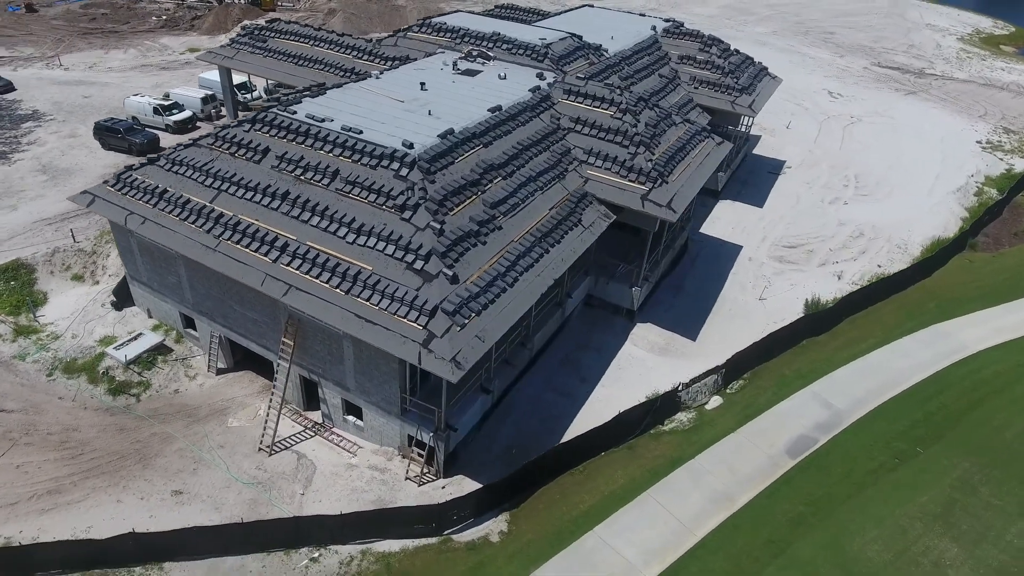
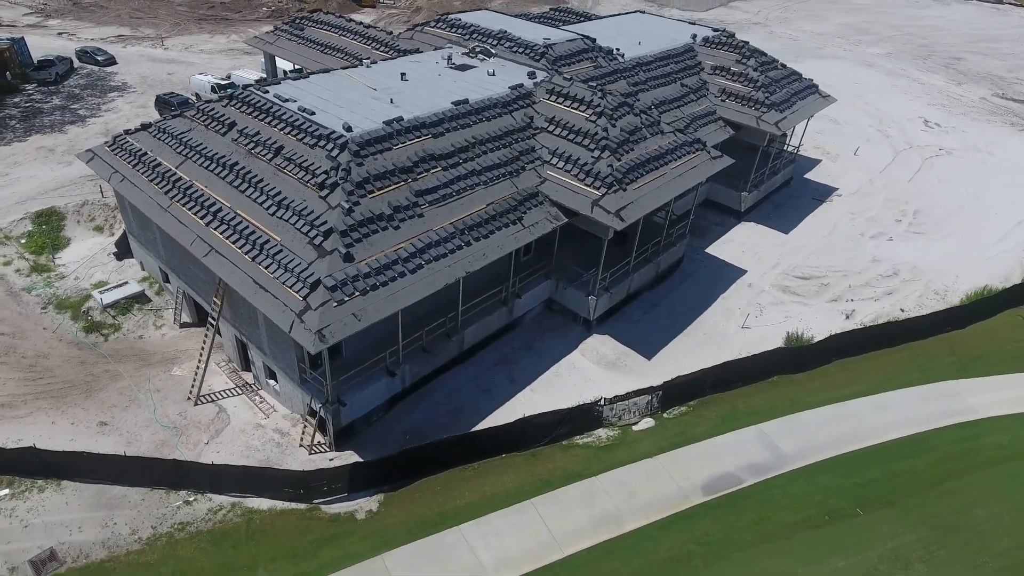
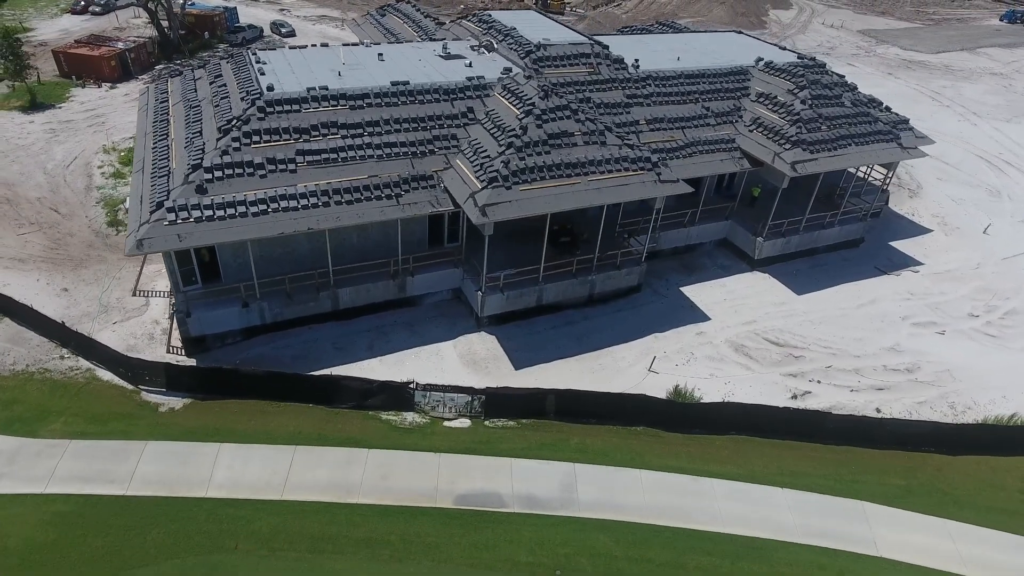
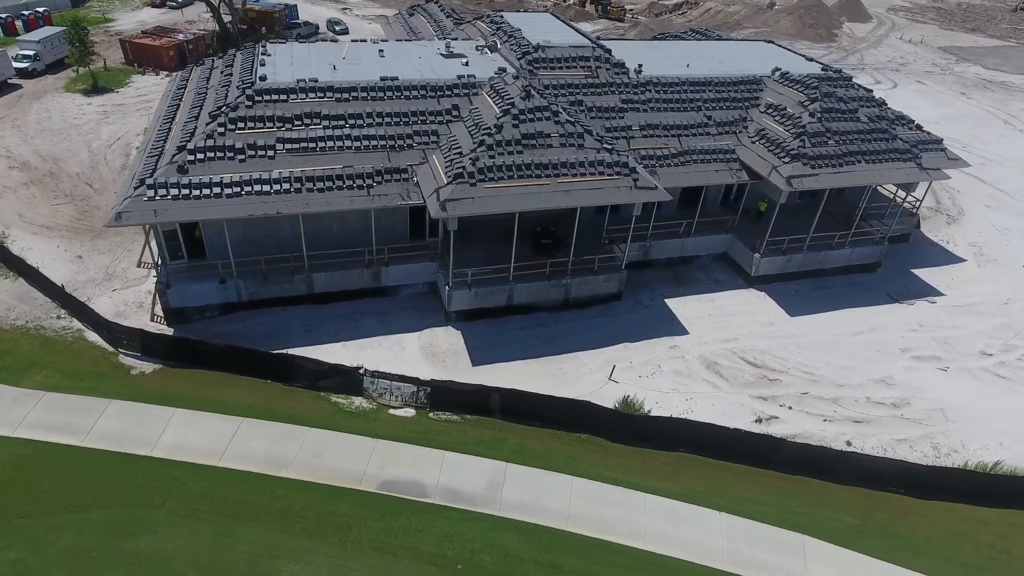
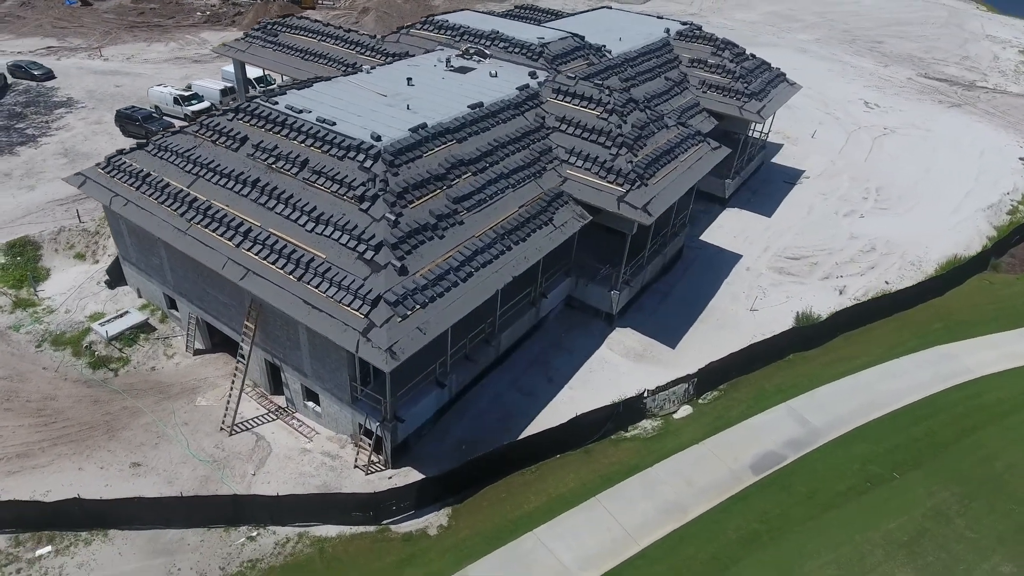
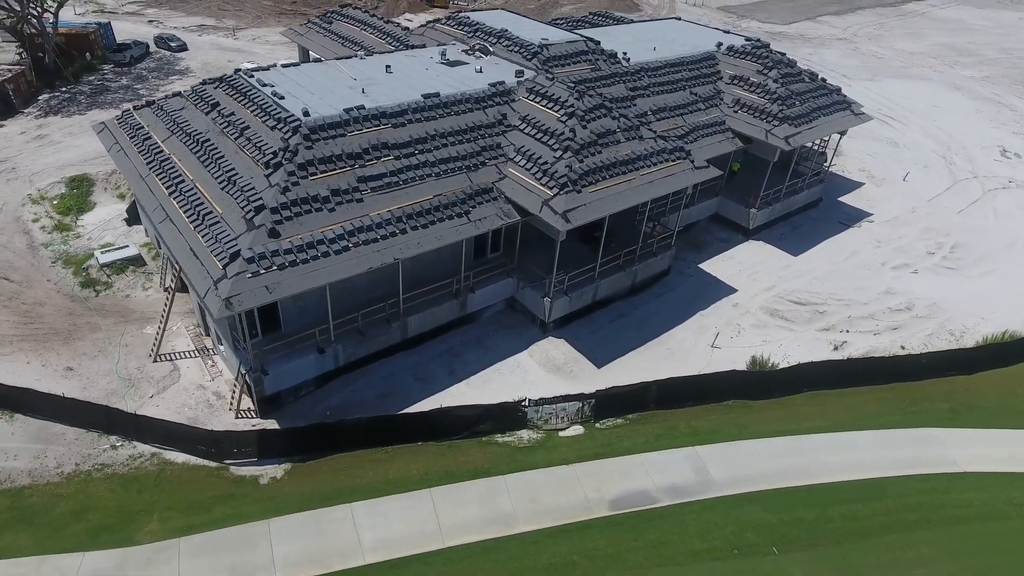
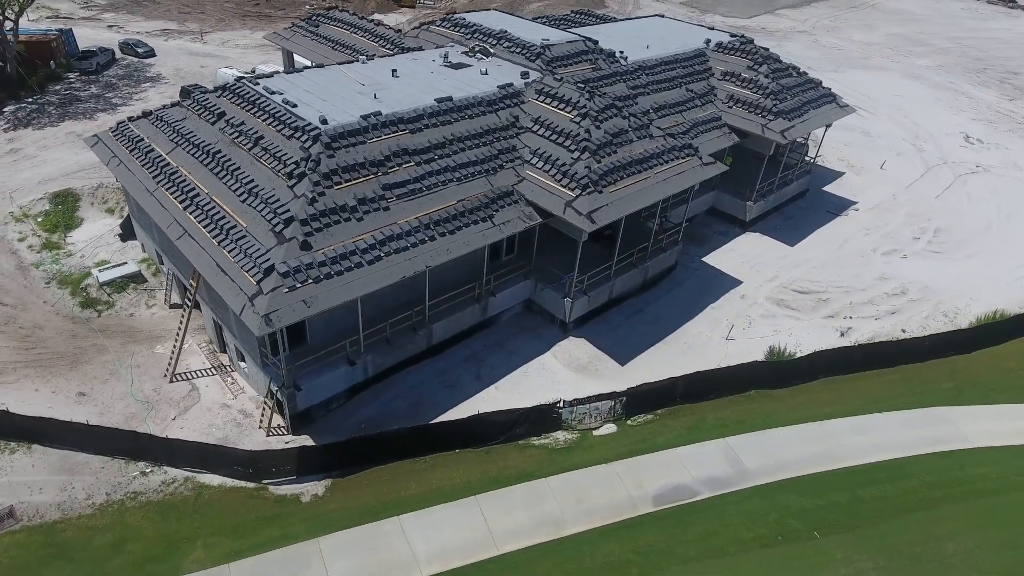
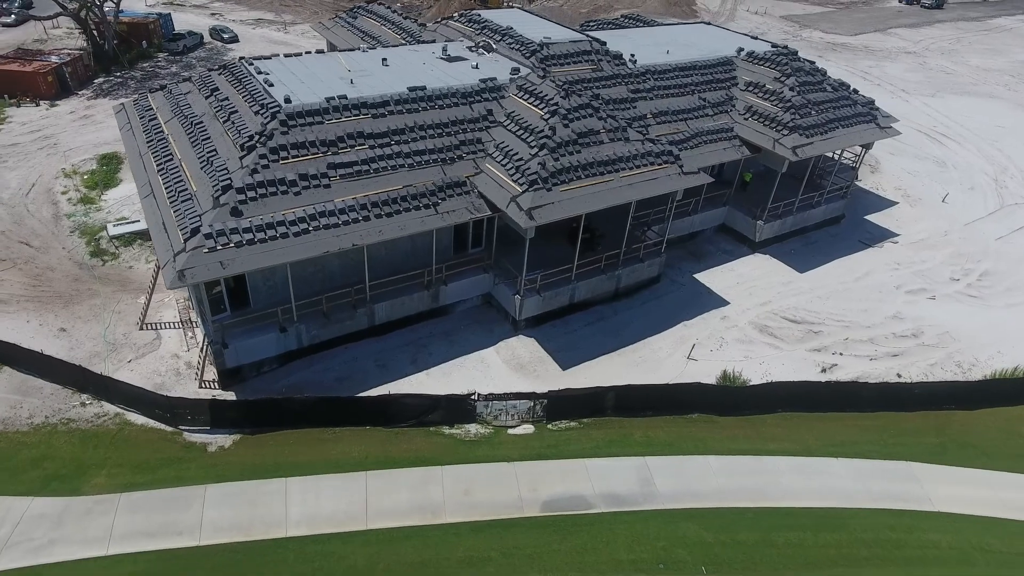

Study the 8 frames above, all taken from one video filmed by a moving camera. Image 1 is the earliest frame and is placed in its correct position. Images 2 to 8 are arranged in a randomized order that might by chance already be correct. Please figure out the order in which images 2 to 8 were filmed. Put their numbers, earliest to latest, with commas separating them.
5, 2, 7, 6, 8, 3, 4
